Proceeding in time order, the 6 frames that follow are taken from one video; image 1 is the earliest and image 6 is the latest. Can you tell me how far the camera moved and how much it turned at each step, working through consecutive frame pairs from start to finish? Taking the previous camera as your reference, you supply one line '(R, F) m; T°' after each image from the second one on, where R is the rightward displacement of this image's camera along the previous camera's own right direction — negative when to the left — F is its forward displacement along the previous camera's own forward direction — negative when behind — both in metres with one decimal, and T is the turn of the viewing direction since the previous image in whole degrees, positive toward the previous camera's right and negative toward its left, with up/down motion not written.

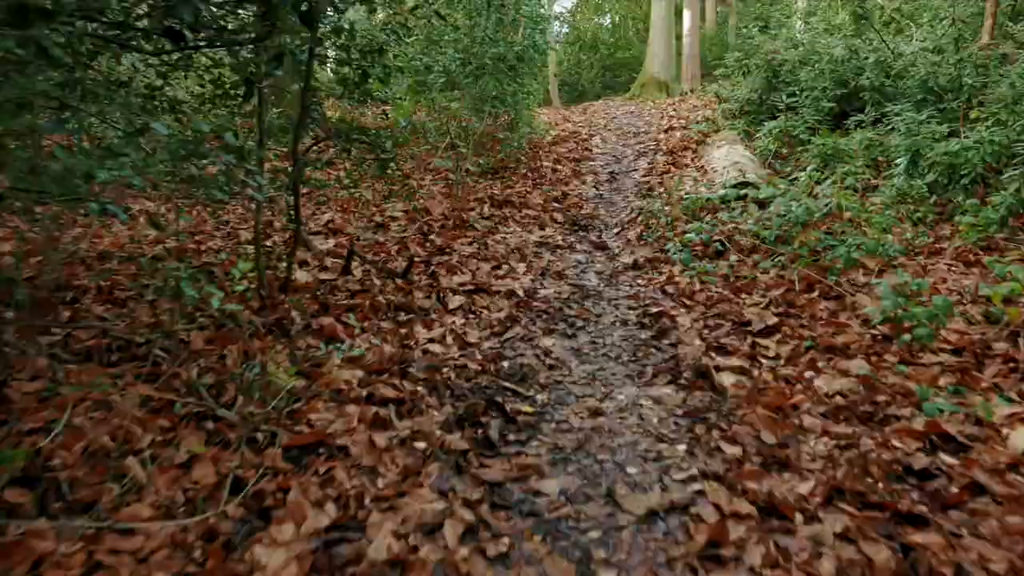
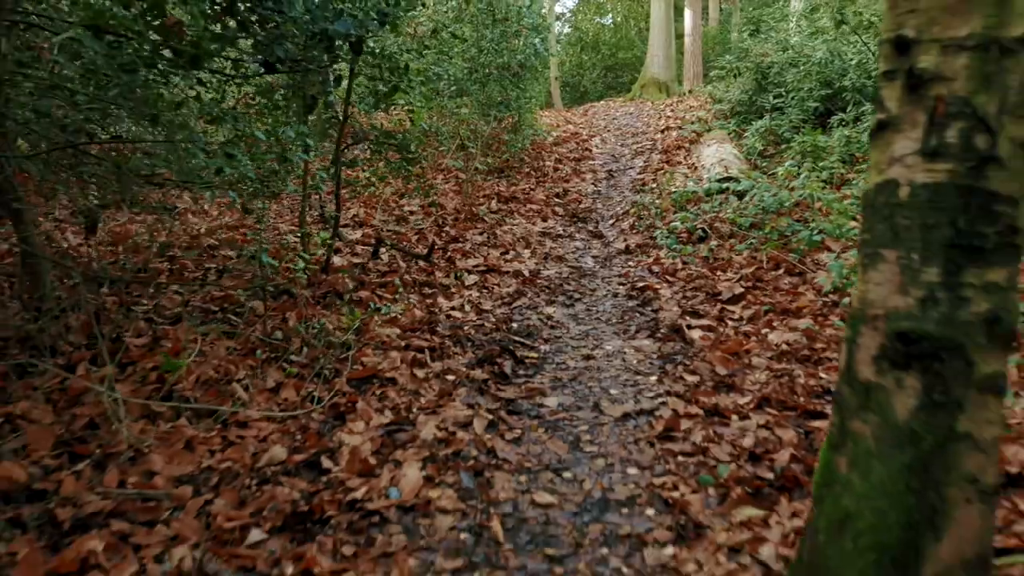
(0.0, -1.0) m; 0°
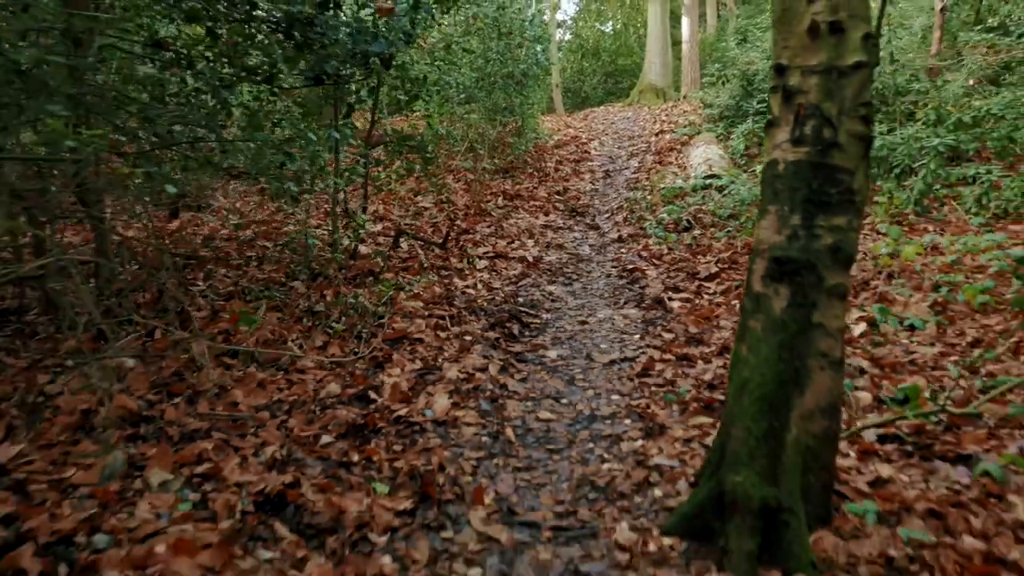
(0.0, -0.9) m; 0°
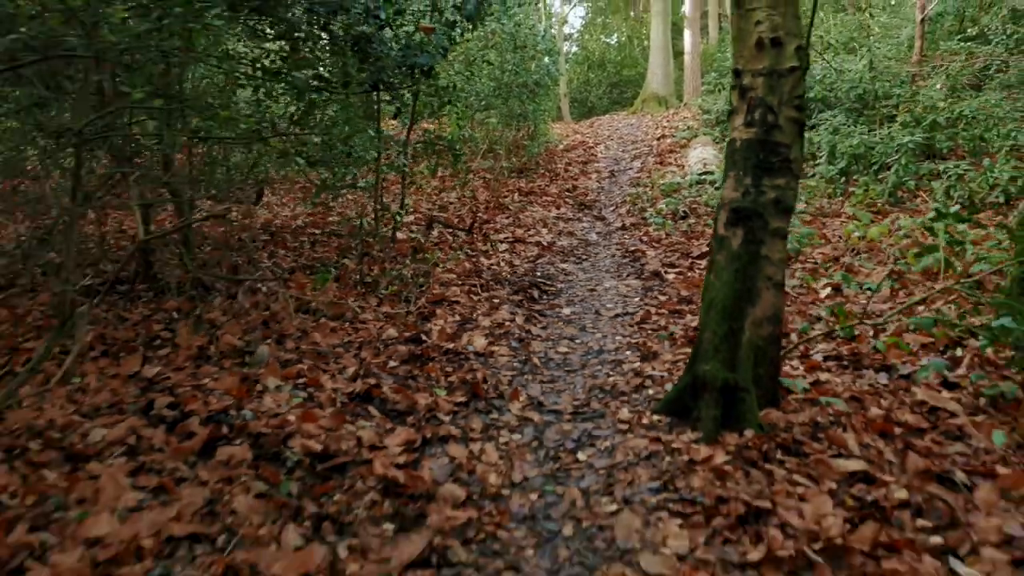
(-0.1, -1.0) m; 0°
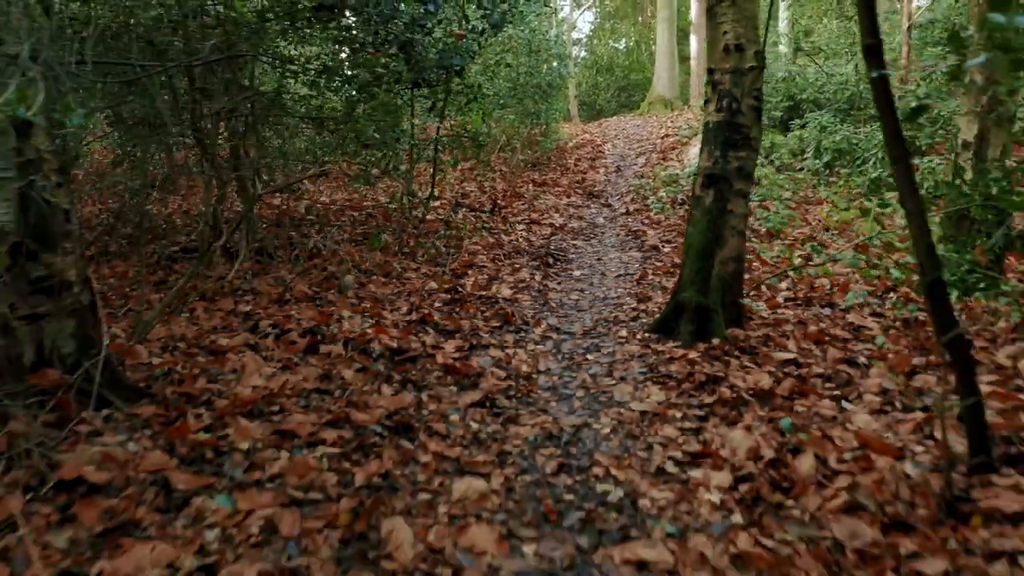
(-0.1, -1.1) m; -1°
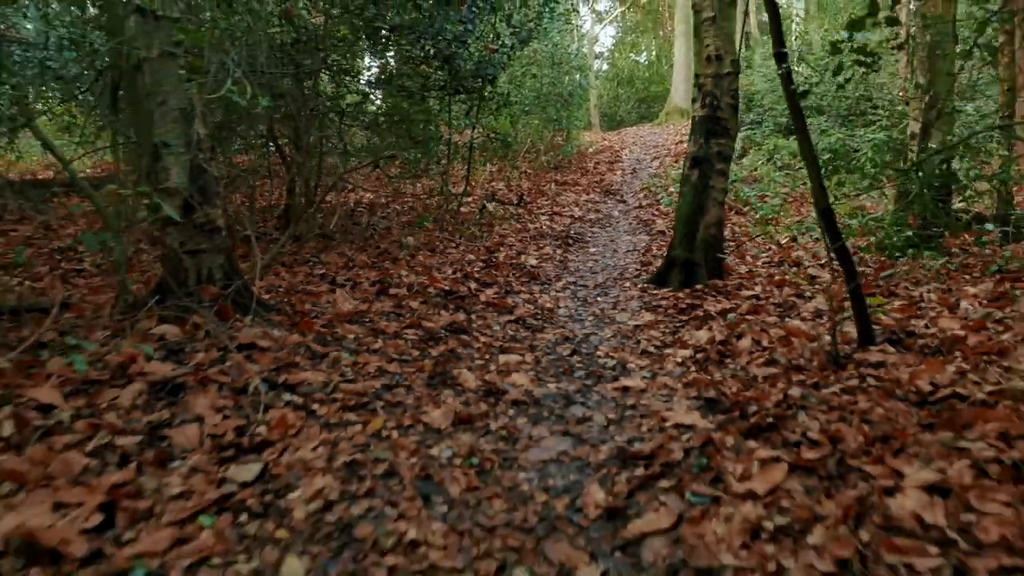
(0.0, -1.3) m; -2°
